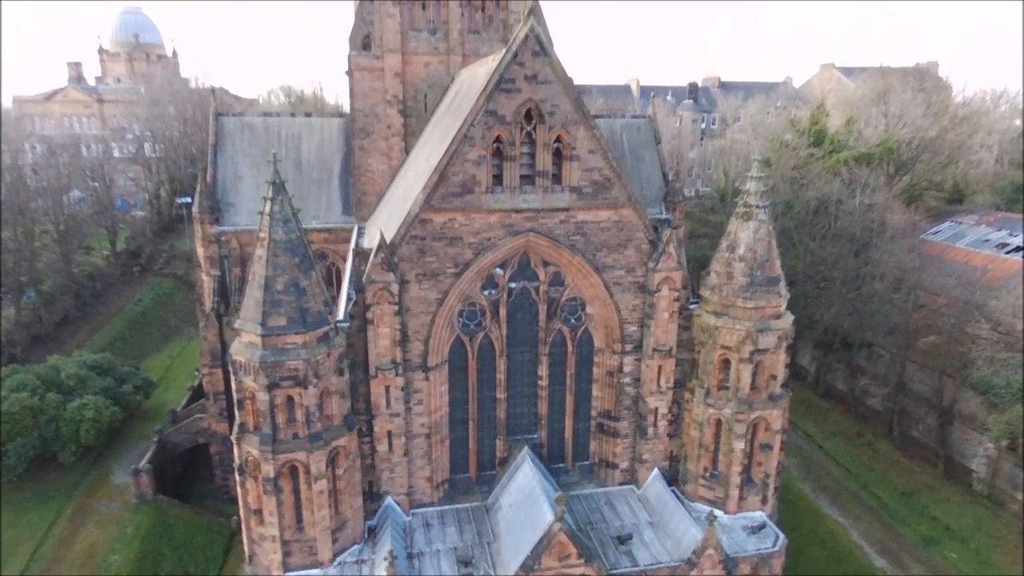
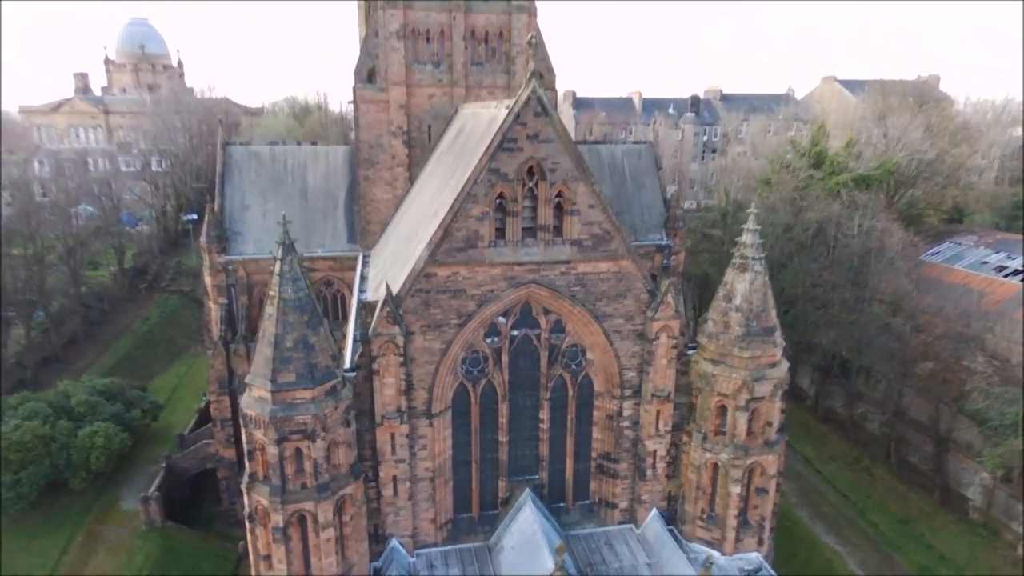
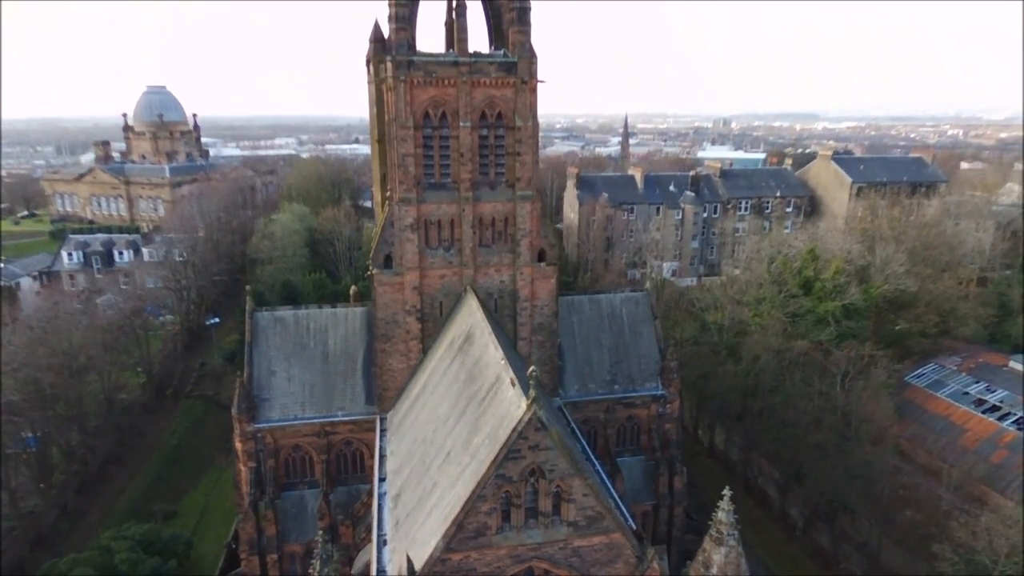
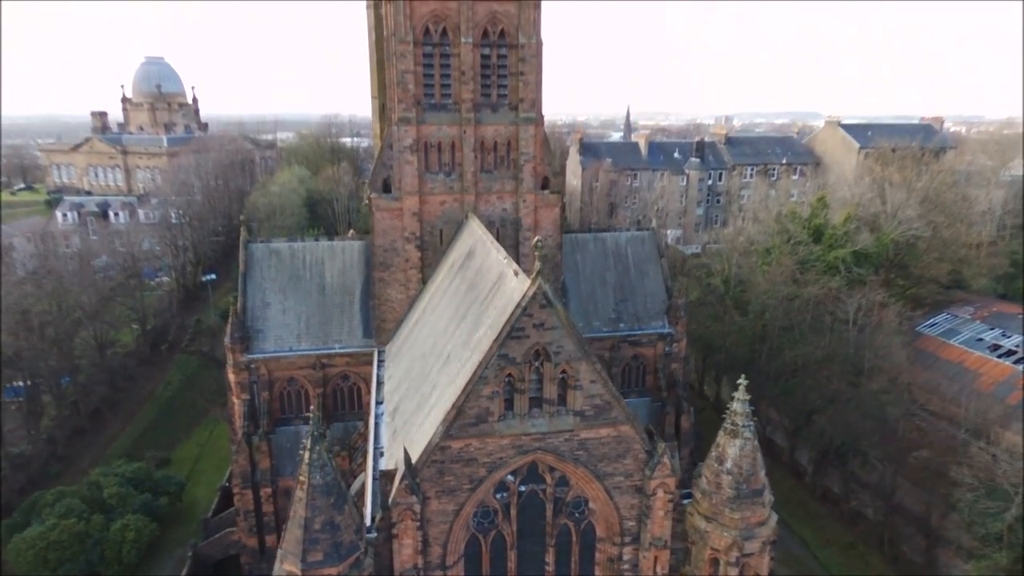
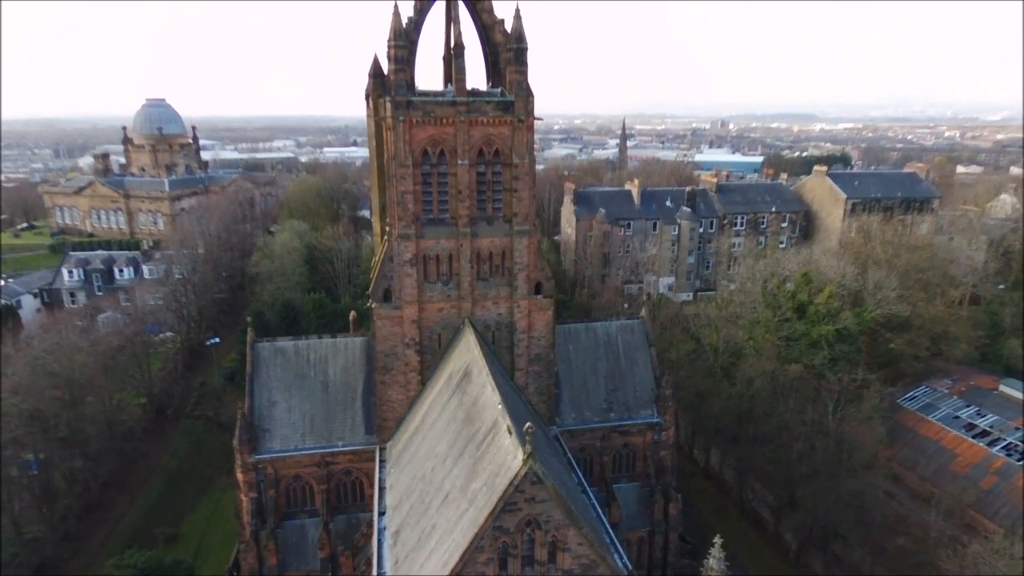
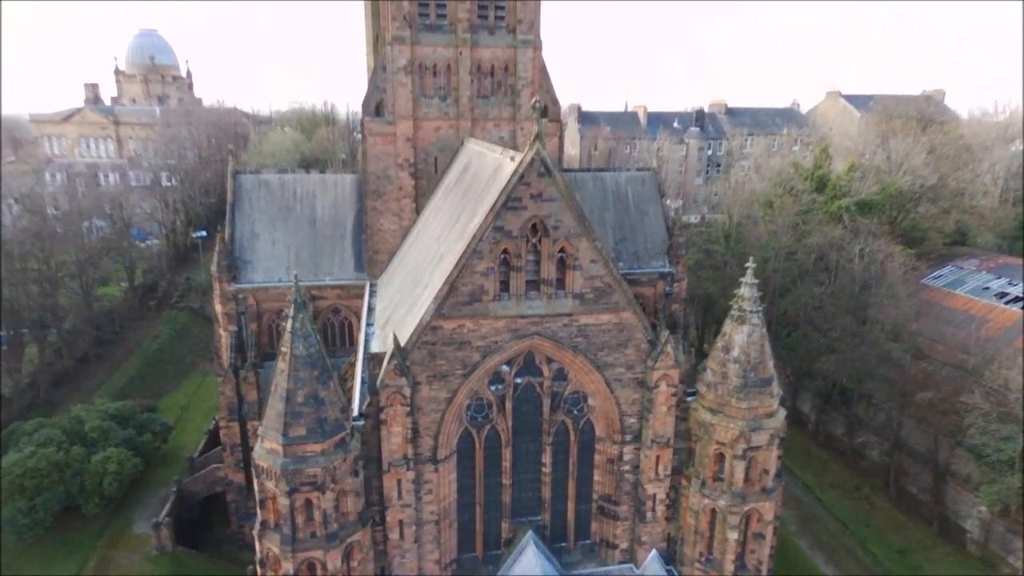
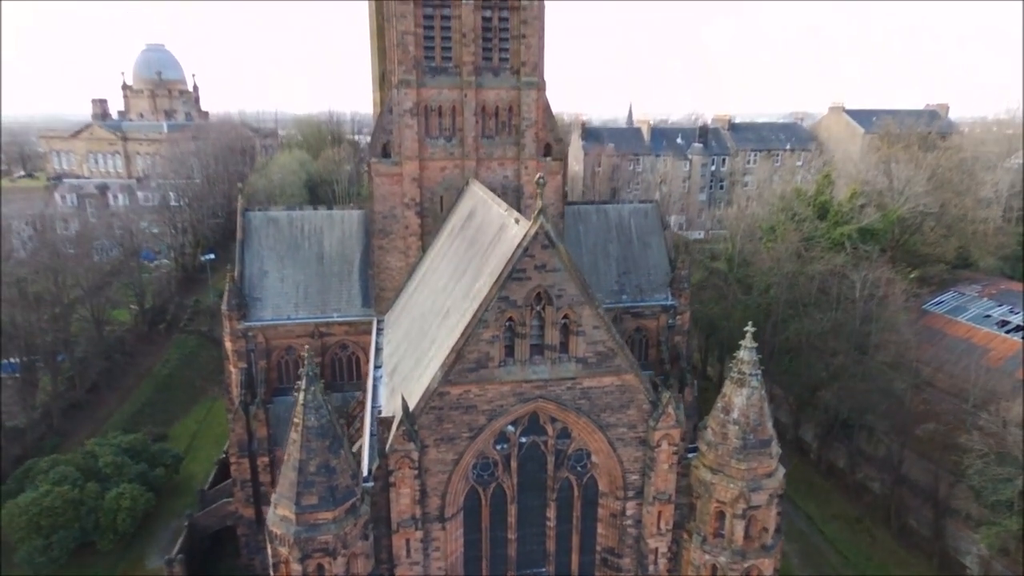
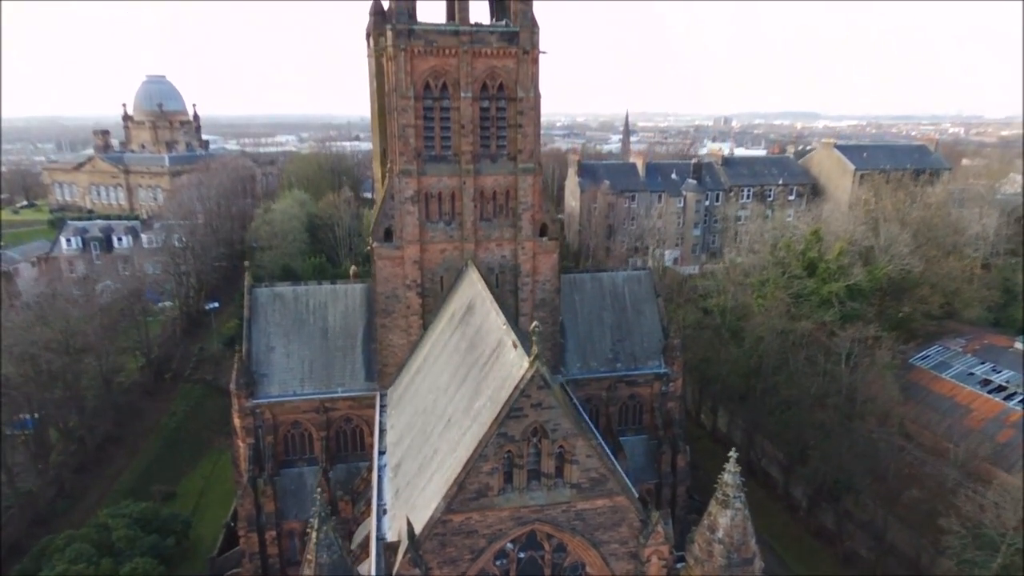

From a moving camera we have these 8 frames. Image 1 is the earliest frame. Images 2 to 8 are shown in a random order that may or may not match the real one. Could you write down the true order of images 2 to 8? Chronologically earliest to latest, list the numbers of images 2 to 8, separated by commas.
2, 6, 7, 4, 8, 3, 5
